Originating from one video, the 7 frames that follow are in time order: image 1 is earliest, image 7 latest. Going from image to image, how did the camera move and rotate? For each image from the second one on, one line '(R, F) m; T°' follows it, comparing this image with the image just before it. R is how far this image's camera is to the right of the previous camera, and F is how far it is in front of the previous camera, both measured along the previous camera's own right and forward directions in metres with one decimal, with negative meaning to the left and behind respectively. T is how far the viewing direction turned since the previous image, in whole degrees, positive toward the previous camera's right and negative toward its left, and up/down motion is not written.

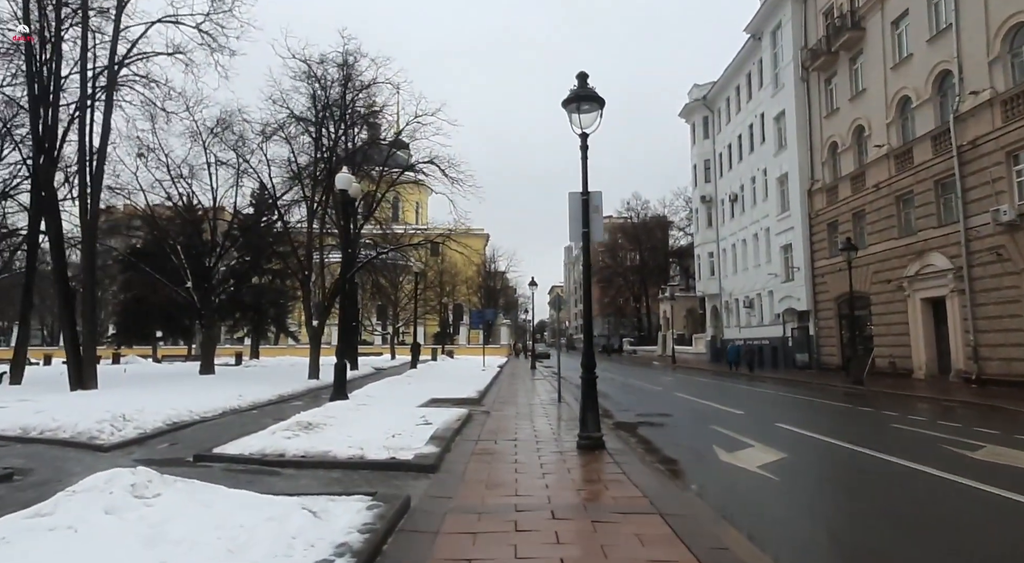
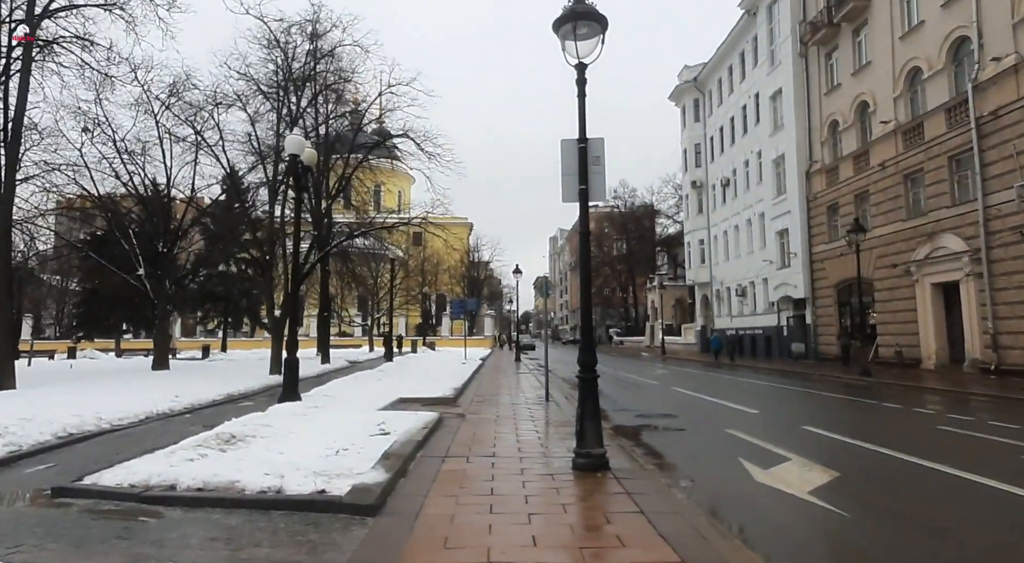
(+0.1, +1.9) m; +1°
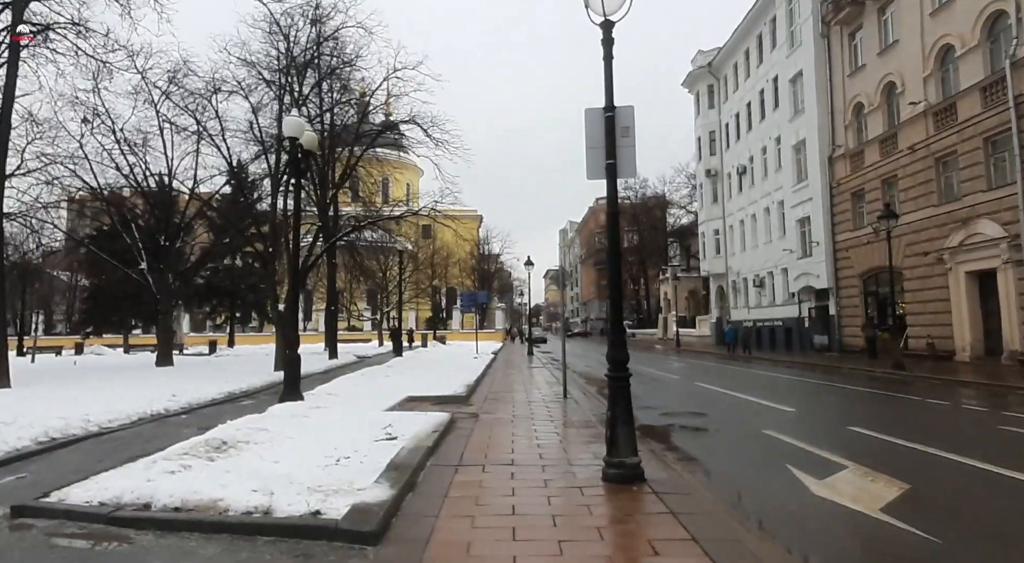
(-0.1, +0.8) m; -1°
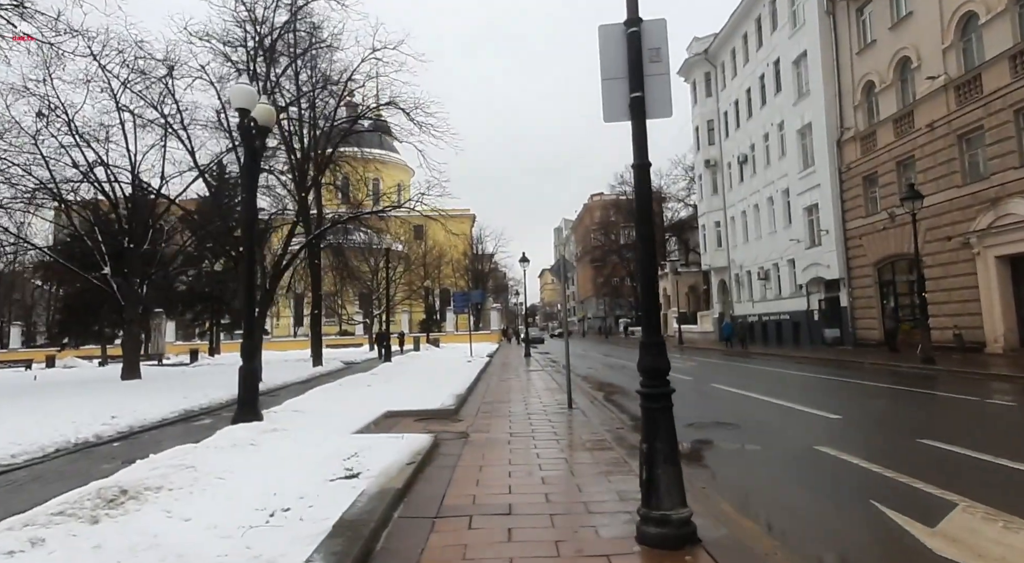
(0.0, +1.7) m; 0°
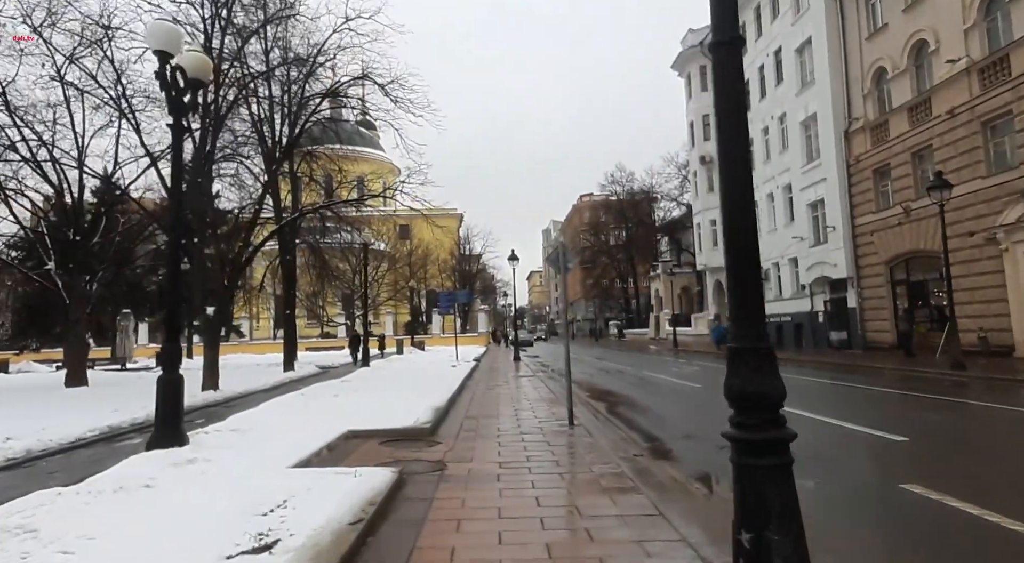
(0.0, +1.8) m; +1°
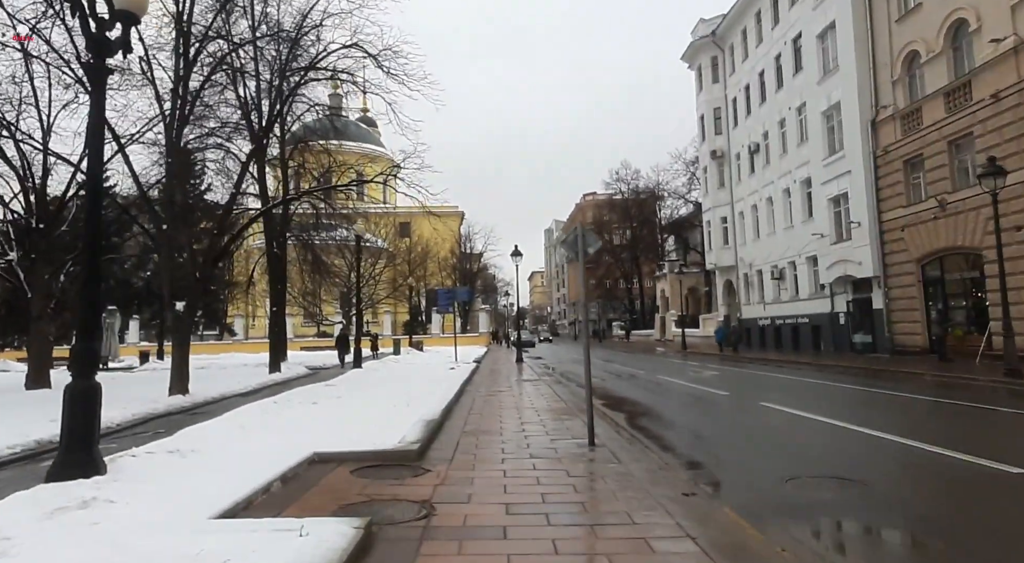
(-0.1, +1.7) m; 0°
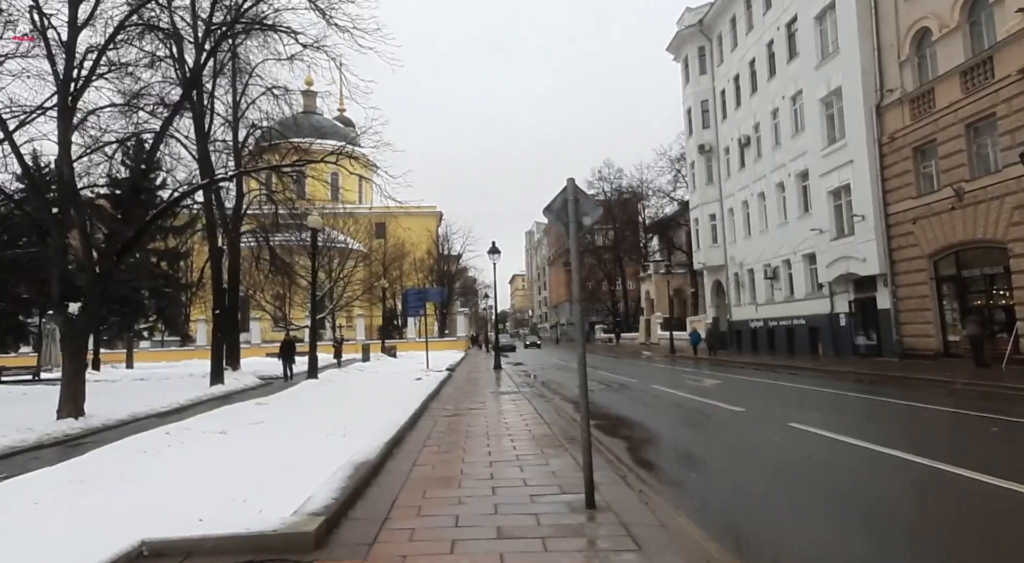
(+0.2, +2.4) m; +2°
